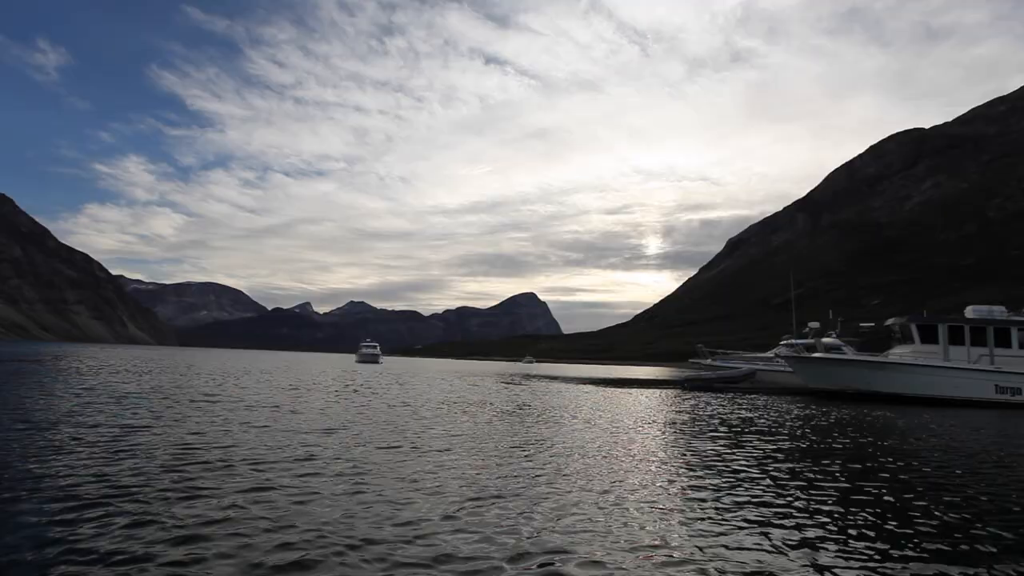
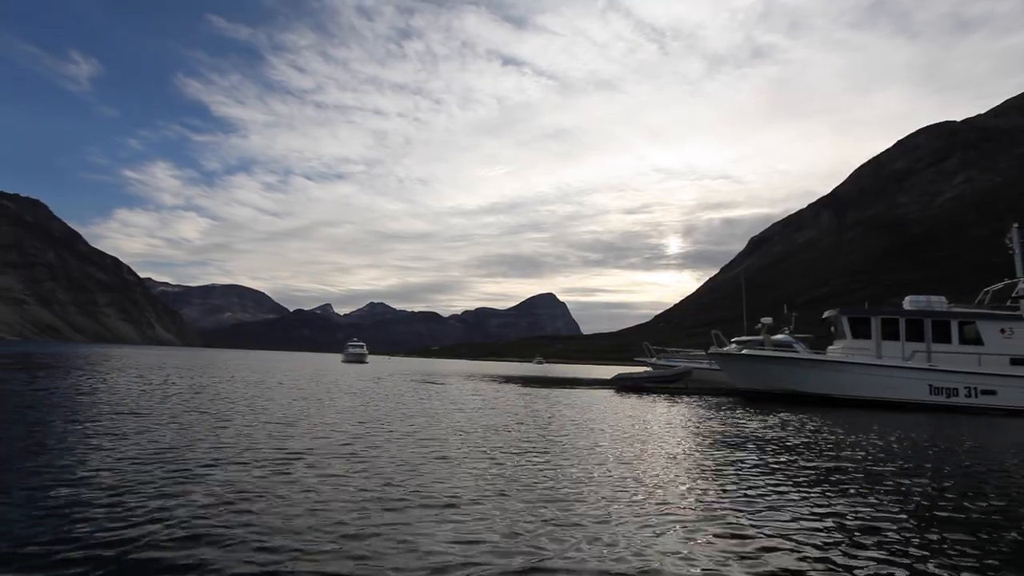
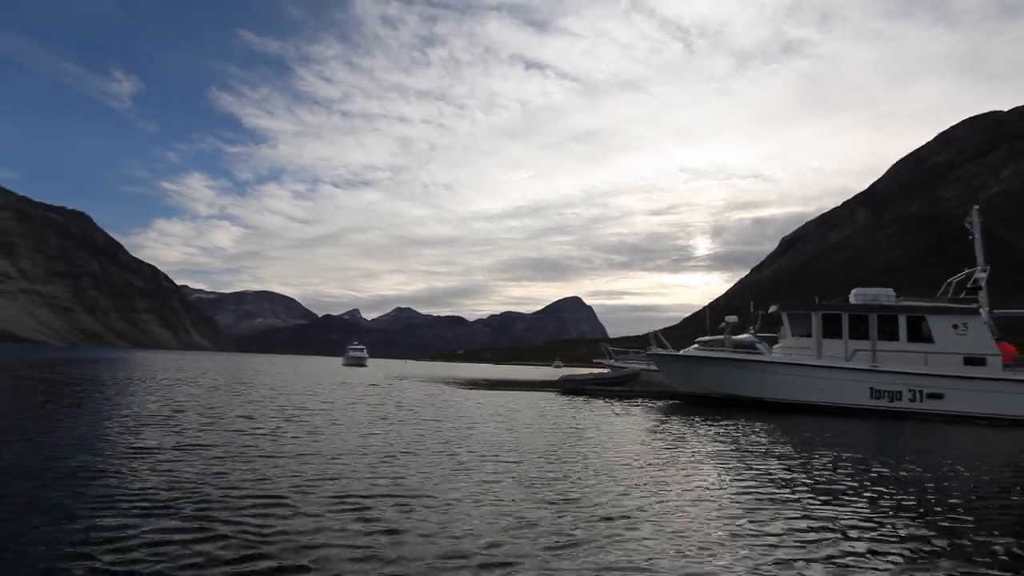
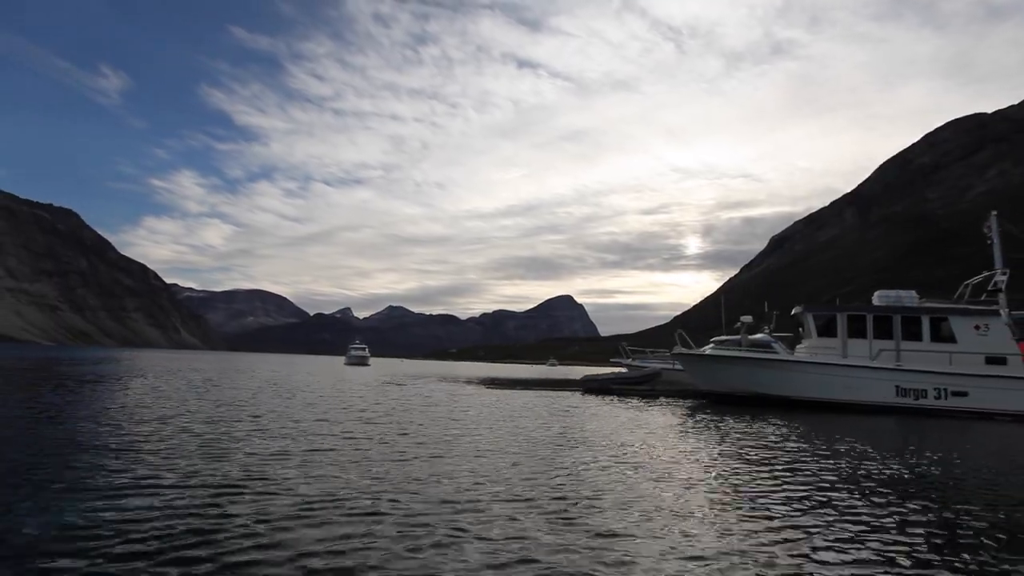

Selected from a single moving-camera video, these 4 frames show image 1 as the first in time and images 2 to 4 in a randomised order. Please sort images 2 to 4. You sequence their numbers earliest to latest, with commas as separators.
2, 4, 3
